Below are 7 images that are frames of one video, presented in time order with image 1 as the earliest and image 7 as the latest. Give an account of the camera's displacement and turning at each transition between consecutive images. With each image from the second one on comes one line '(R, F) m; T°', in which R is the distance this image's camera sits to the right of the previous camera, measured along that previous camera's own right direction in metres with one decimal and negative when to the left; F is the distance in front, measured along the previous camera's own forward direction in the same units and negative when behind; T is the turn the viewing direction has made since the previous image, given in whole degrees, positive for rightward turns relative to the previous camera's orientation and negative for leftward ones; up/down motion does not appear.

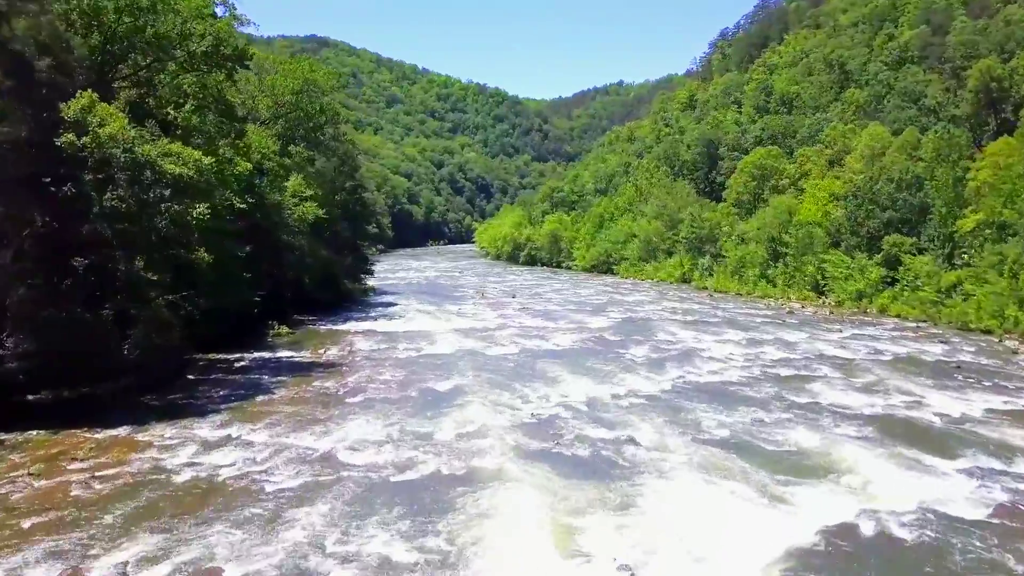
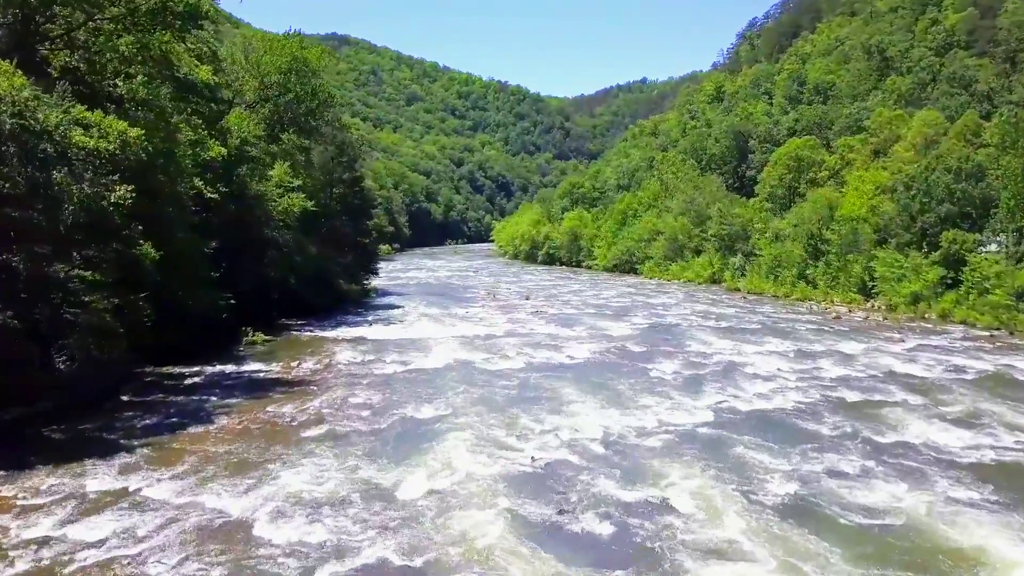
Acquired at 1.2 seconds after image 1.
(+0.4, +3.9) m; -2°
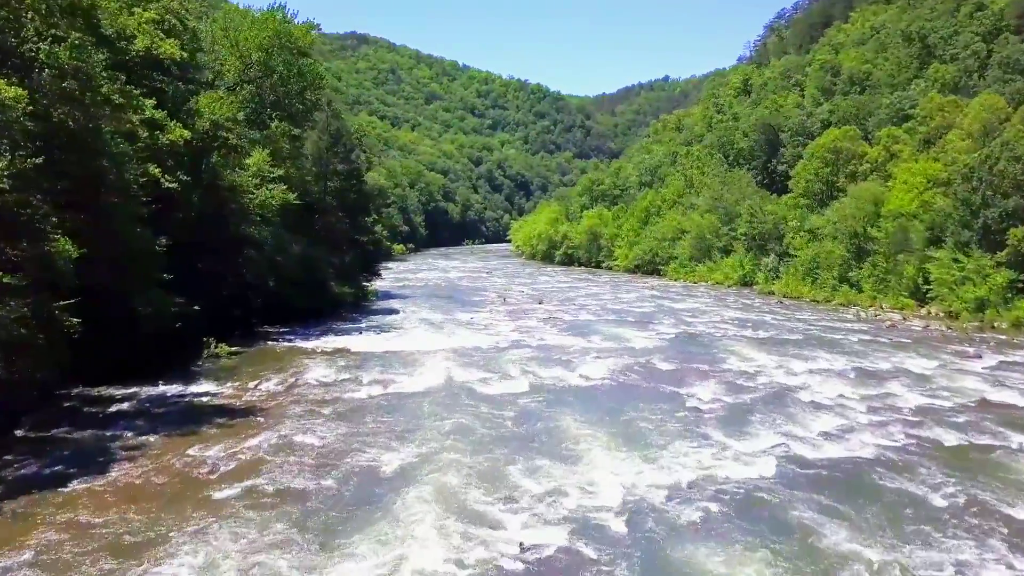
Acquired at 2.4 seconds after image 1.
(+0.4, +3.7) m; -1°
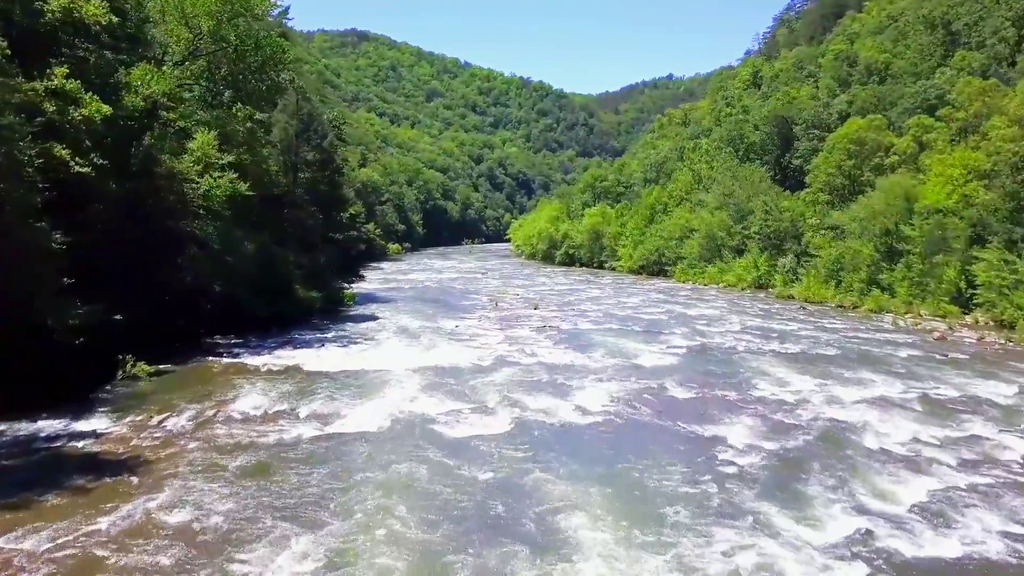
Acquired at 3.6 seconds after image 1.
(+0.5, +3.9) m; 0°
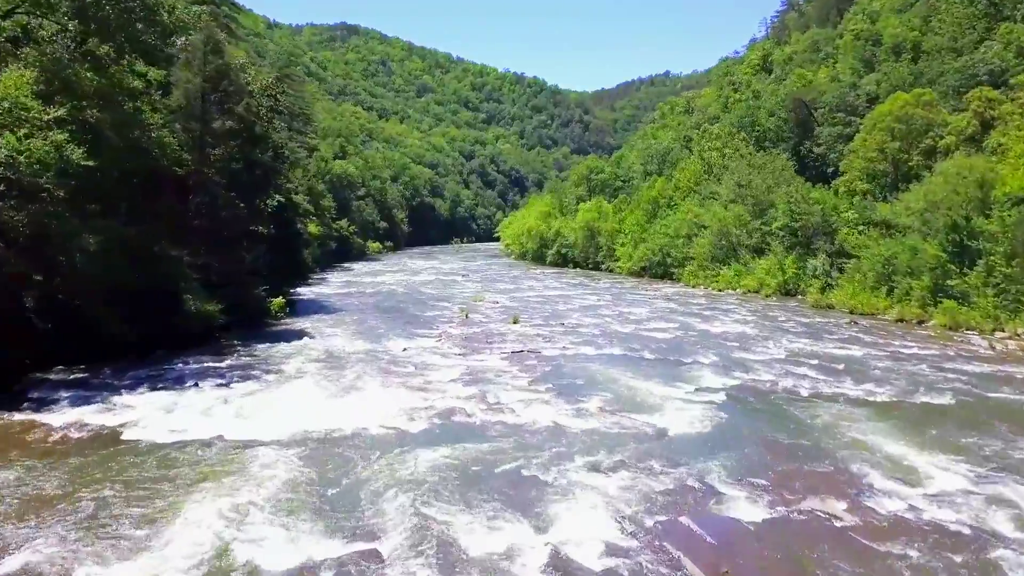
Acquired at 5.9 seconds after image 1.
(+0.8, +7.4) m; 0°
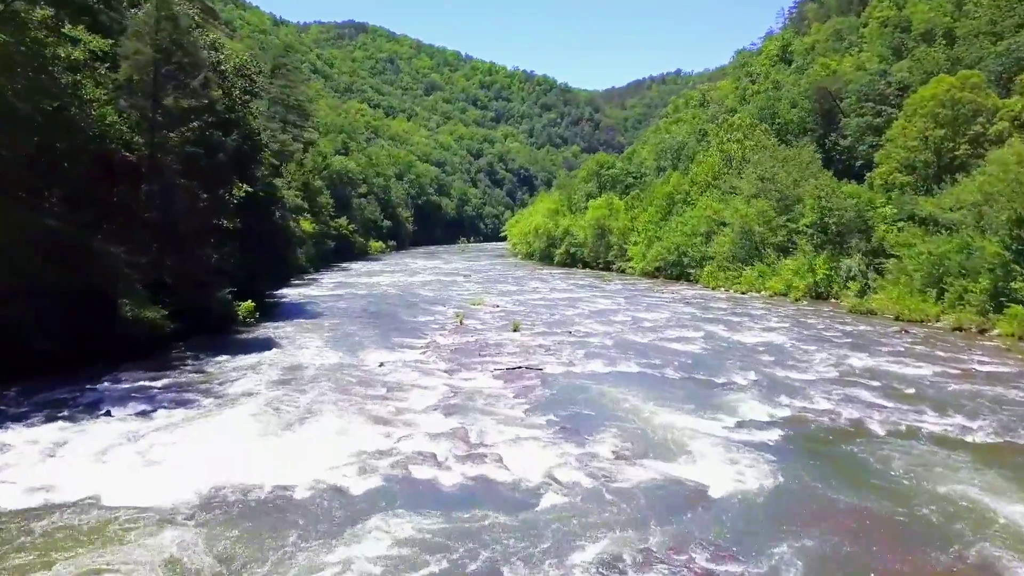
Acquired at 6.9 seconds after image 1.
(+0.3, +3.4) m; -1°
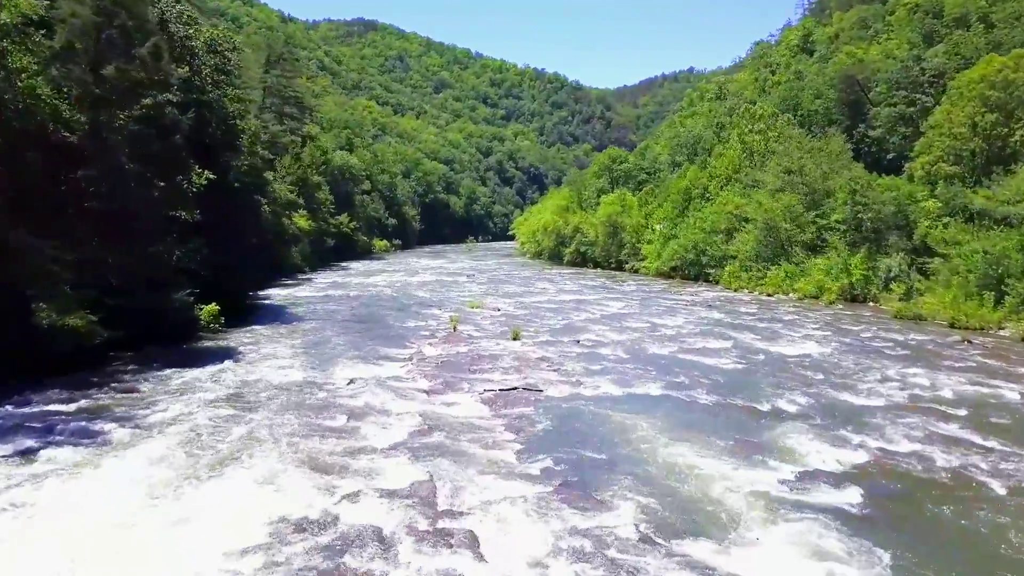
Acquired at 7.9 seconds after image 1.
(+0.3, +3.1) m; -1°
